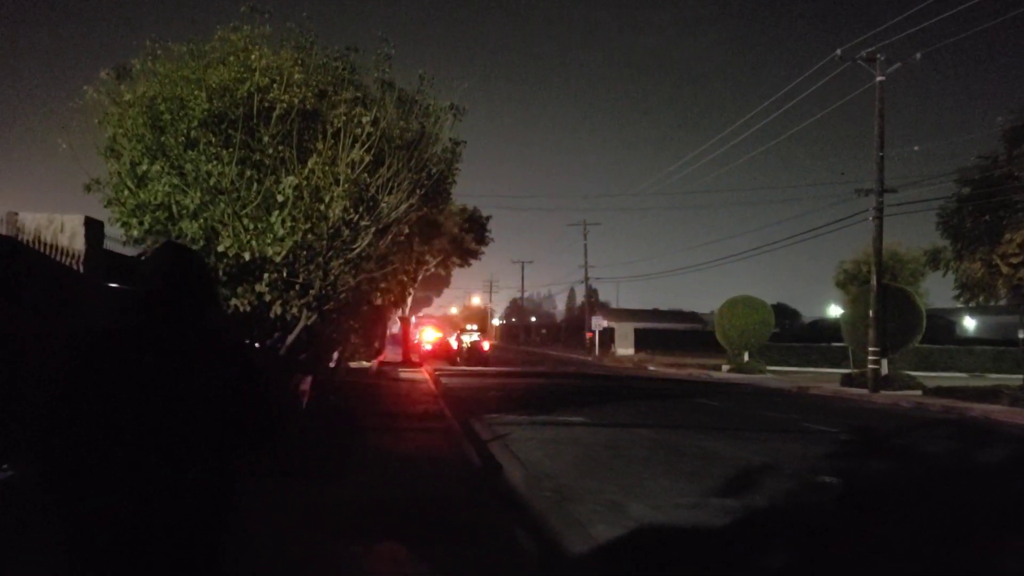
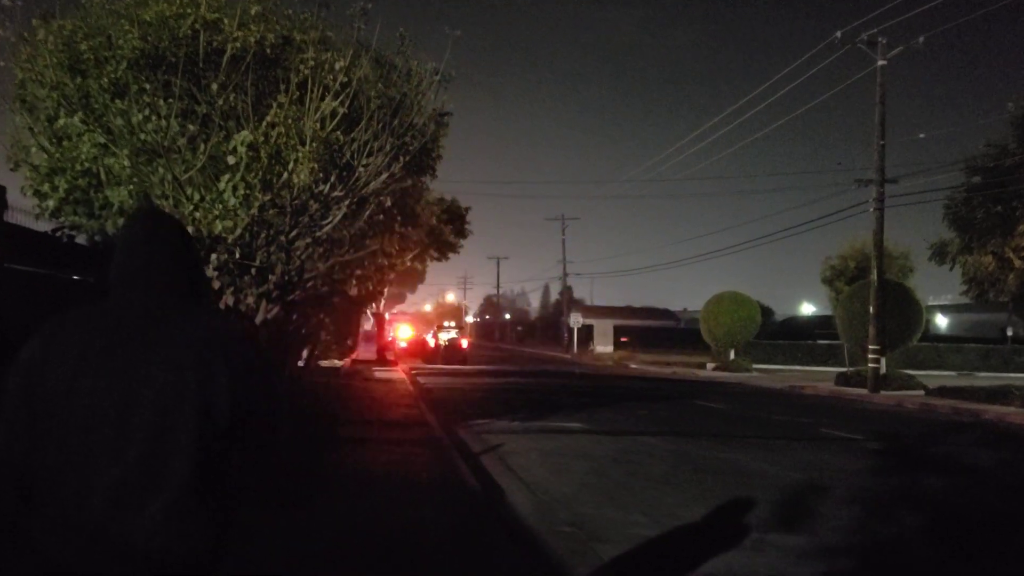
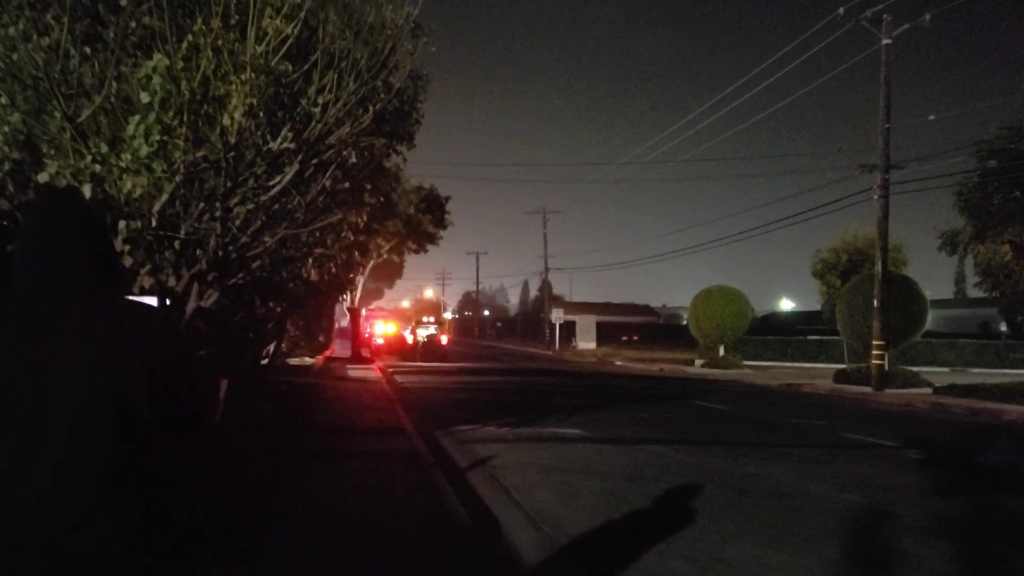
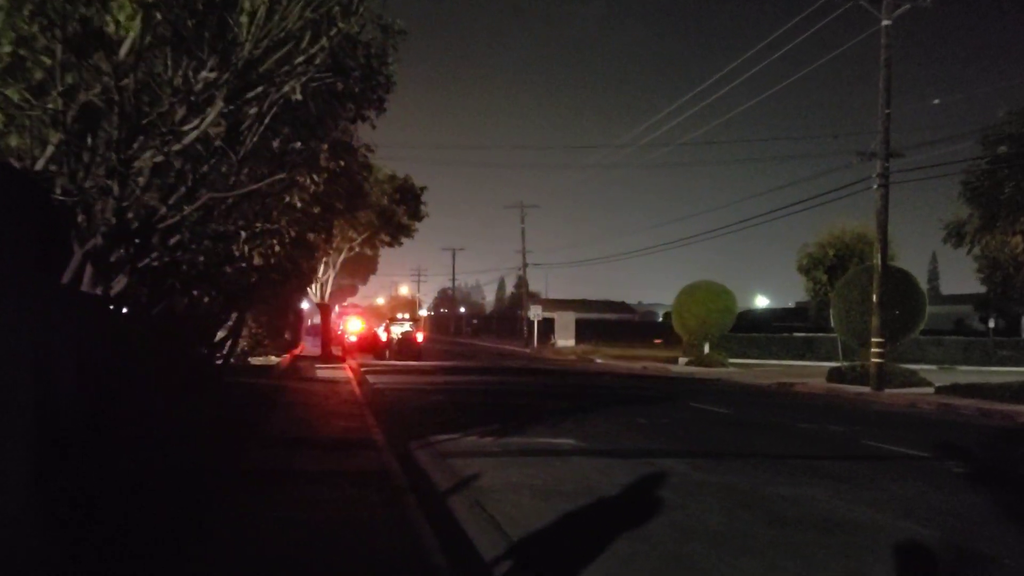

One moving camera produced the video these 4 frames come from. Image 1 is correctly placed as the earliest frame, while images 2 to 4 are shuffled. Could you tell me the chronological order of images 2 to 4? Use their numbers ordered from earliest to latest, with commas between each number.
2, 3, 4
